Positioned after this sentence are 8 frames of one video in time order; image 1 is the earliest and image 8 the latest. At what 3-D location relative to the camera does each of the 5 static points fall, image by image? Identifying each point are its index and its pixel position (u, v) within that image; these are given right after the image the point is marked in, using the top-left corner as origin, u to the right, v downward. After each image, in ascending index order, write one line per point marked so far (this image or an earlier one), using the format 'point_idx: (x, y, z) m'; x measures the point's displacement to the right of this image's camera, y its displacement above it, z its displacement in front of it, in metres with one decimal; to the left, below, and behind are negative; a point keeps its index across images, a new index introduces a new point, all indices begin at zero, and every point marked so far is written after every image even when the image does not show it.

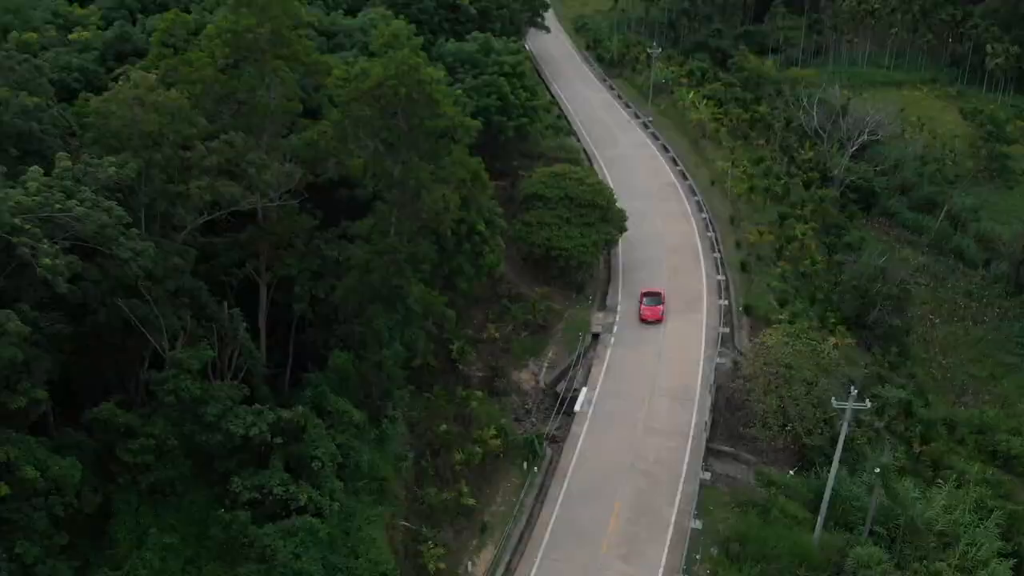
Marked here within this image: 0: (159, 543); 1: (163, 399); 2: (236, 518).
0: (-8.1, -5.9, +19.0) m
1: (-8.2, -2.7, +19.6) m
2: (-6.4, -5.4, +19.7) m
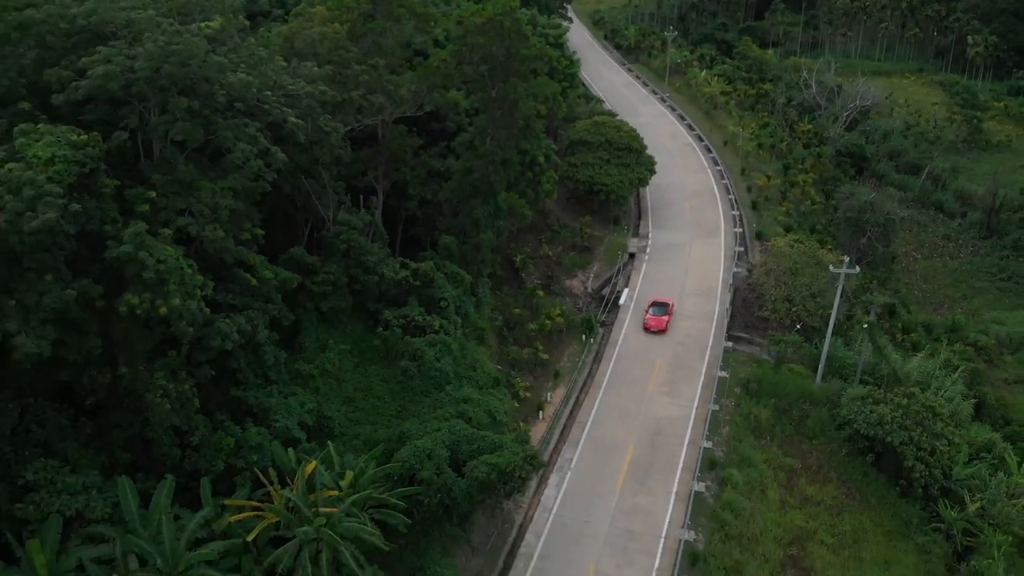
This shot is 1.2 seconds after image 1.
0: (-5.5, -2.0, +25.8) m
1: (-5.6, +1.2, +26.4) m
2: (-3.8, -1.4, +26.5) m
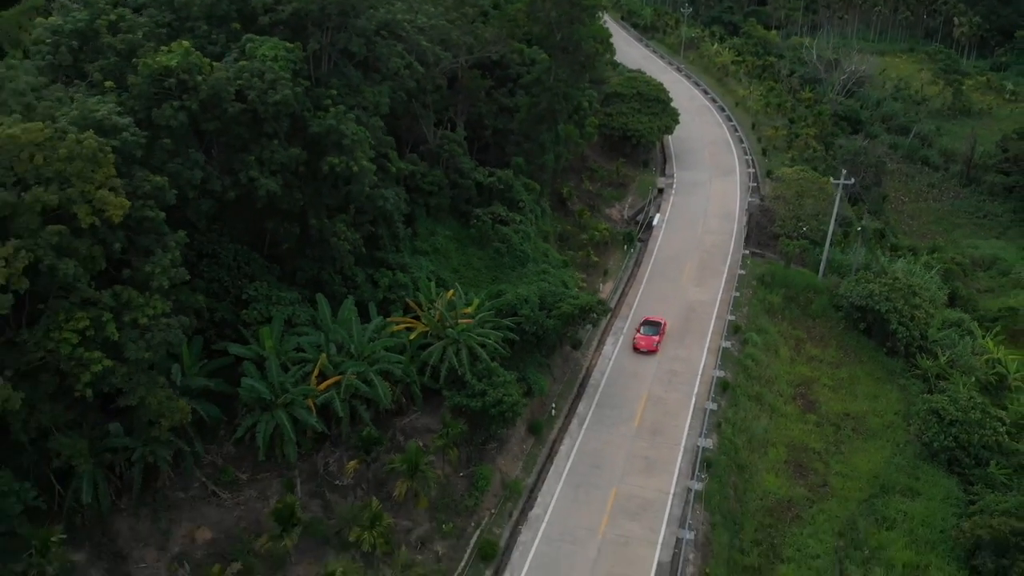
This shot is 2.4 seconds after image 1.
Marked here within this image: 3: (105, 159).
0: (-2.8, +2.1, +32.8) m
1: (-2.9, +5.4, +33.5) m
2: (-1.1, +2.7, +33.5) m
3: (-9.7, +3.1, +19.7) m
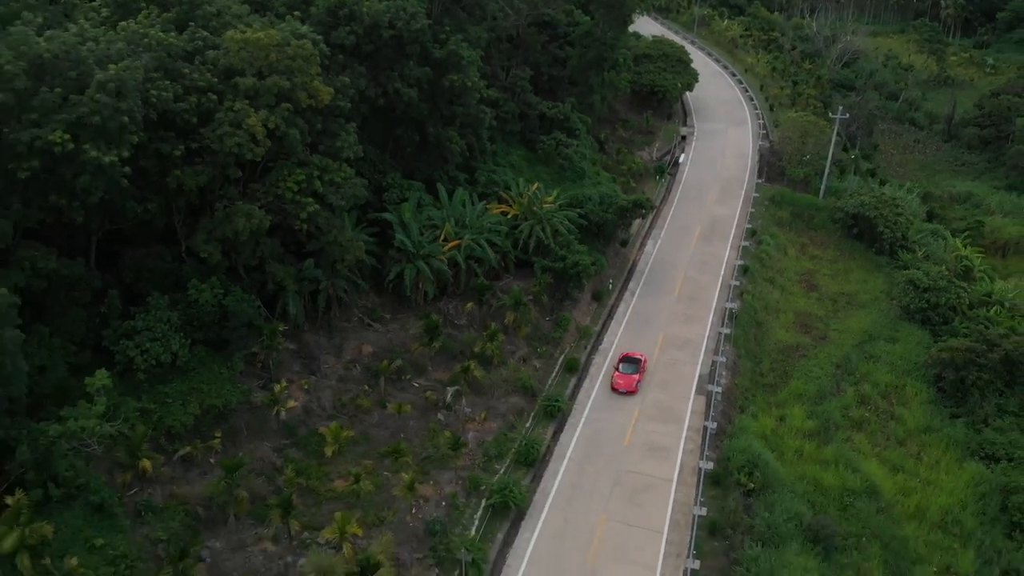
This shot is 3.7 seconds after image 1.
0: (+0.3, +6.7, +40.7) m
1: (+0.1, +9.9, +41.4) m
2: (+1.9, +7.3, +41.4) m
3: (-6.7, +7.7, +27.7) m
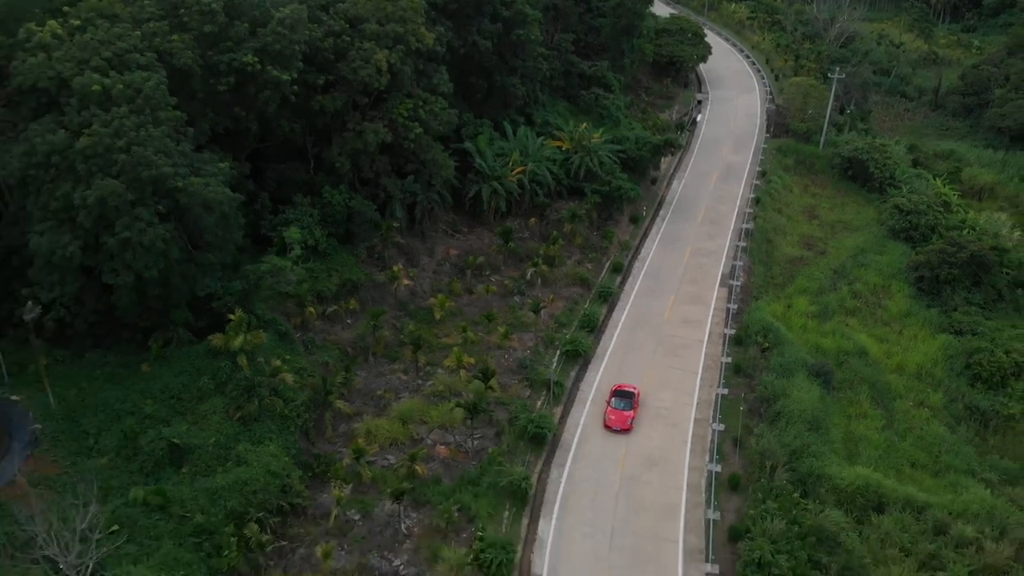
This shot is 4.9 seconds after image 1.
0: (+3.0, +10.8, +48.0) m
1: (+2.8, +14.0, +48.7) m
2: (+4.6, +11.3, +48.7) m
3: (-4.0, +11.8, +35.0) m
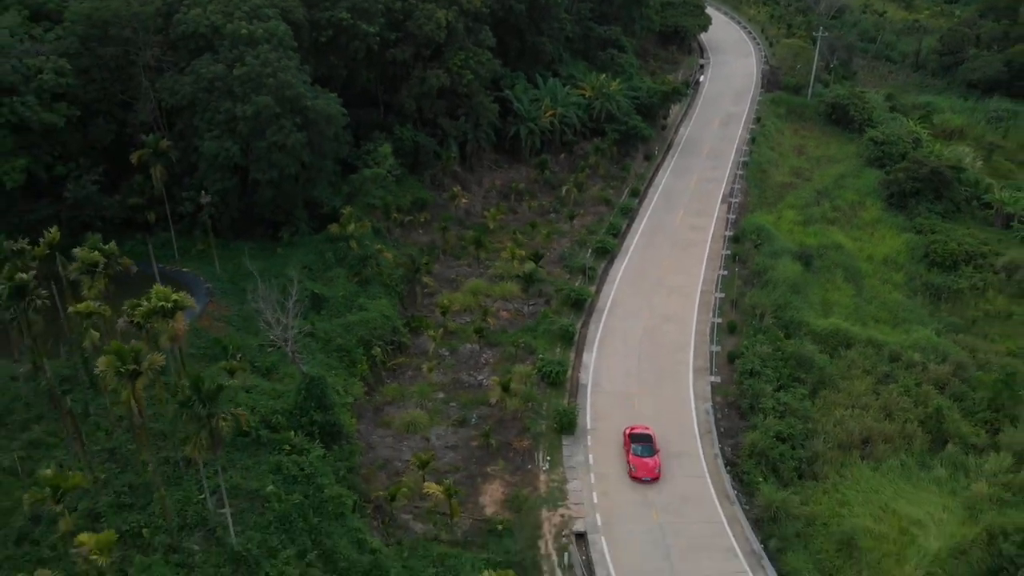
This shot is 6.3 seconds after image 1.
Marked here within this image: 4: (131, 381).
0: (+4.8, +15.3, +55.8) m
1: (+4.6, +18.5, +56.5) m
2: (+6.5, +15.9, +56.5) m
3: (-2.3, +16.1, +42.8) m
4: (-8.5, -2.1, +18.4) m
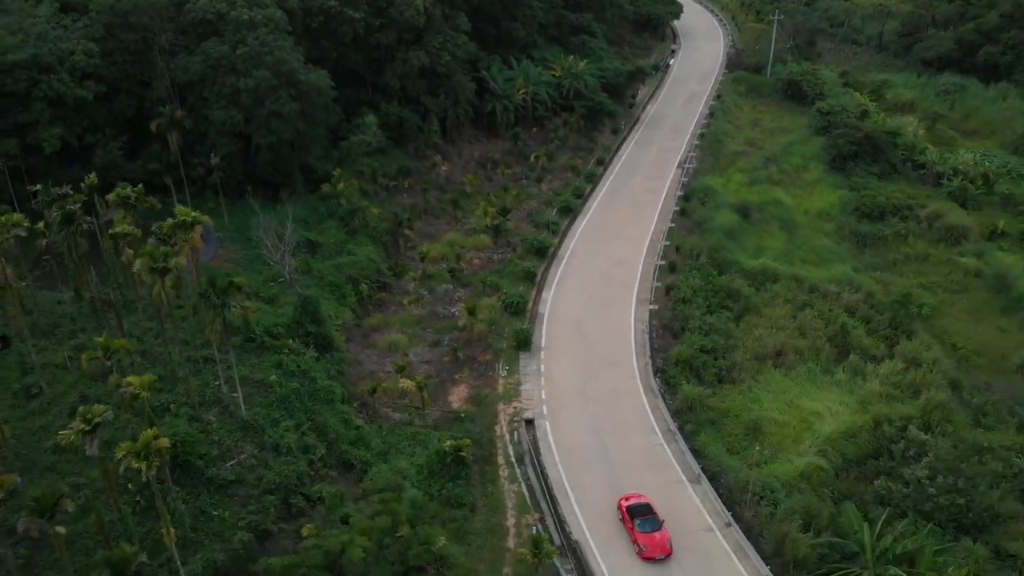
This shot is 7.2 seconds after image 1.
0: (+3.2, +17.9, +60.9) m
1: (+3.0, +21.1, +61.6) m
2: (+4.9, +18.5, +61.6) m
3: (-4.0, +18.6, +48.0) m
4: (-10.1, +0.3, +23.6) m
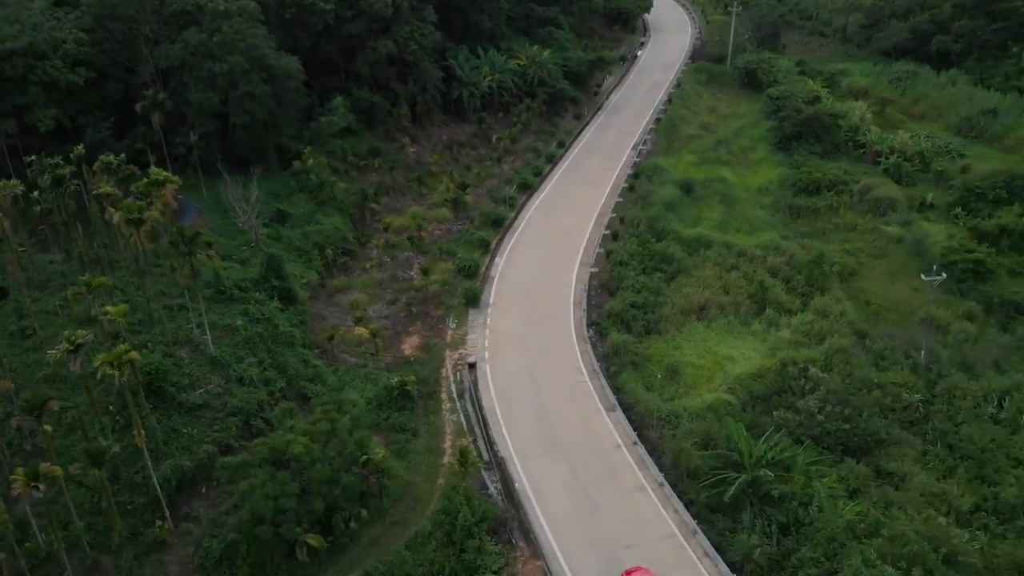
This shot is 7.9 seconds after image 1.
0: (+0.9, +19.6, +64.5) m
1: (+0.6, +22.8, +65.3) m
2: (+2.5, +20.2, +65.2) m
3: (-6.4, +20.3, +51.7) m
4: (-12.5, +2.0, +27.3) m
